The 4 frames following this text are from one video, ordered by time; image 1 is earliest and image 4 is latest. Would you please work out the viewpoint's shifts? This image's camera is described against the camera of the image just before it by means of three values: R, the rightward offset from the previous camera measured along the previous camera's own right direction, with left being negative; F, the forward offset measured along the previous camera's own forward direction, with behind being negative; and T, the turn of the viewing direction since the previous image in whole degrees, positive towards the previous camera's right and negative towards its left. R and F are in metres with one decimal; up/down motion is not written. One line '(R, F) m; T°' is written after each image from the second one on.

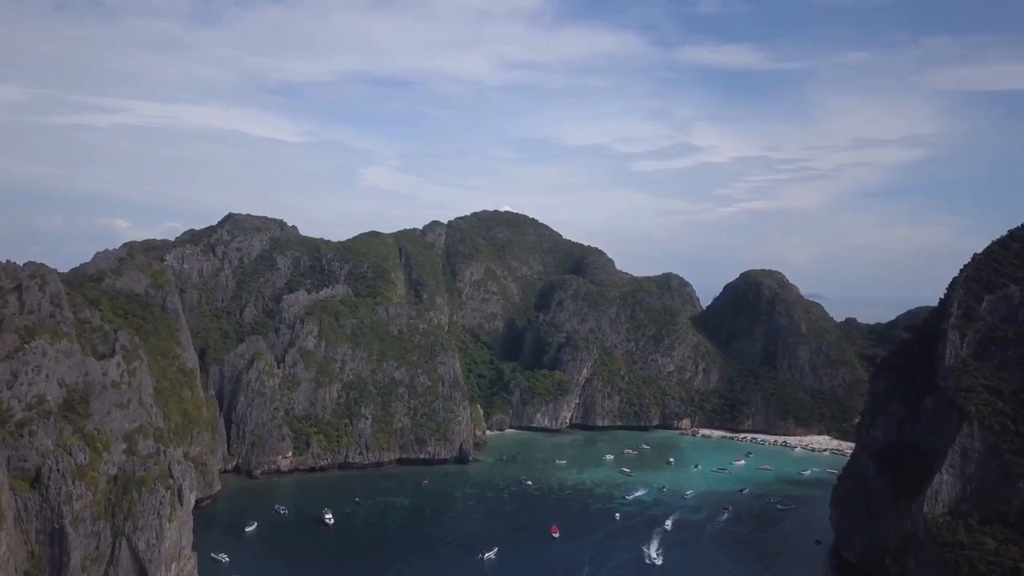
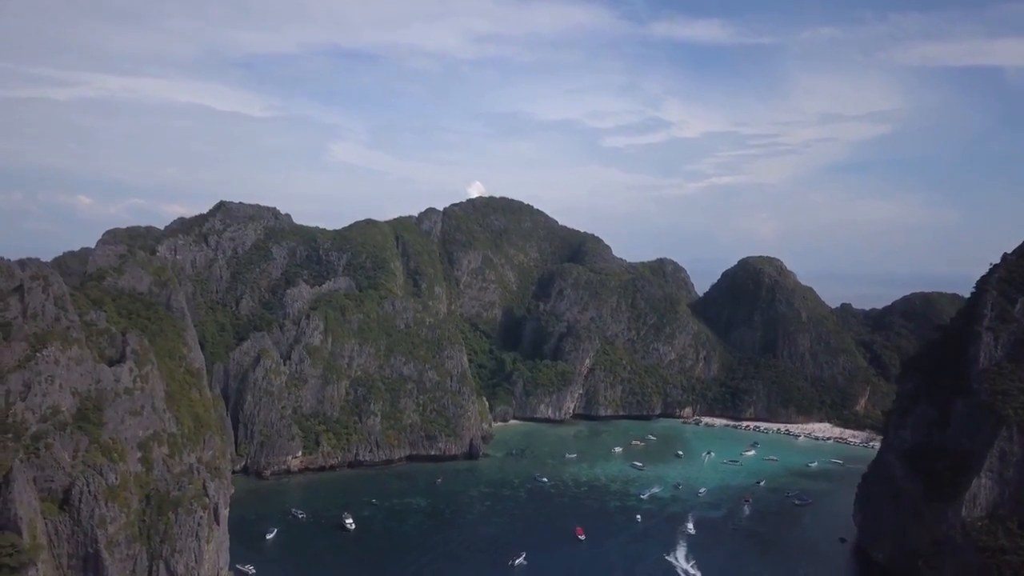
(-2.5, +0.9) m; +2°
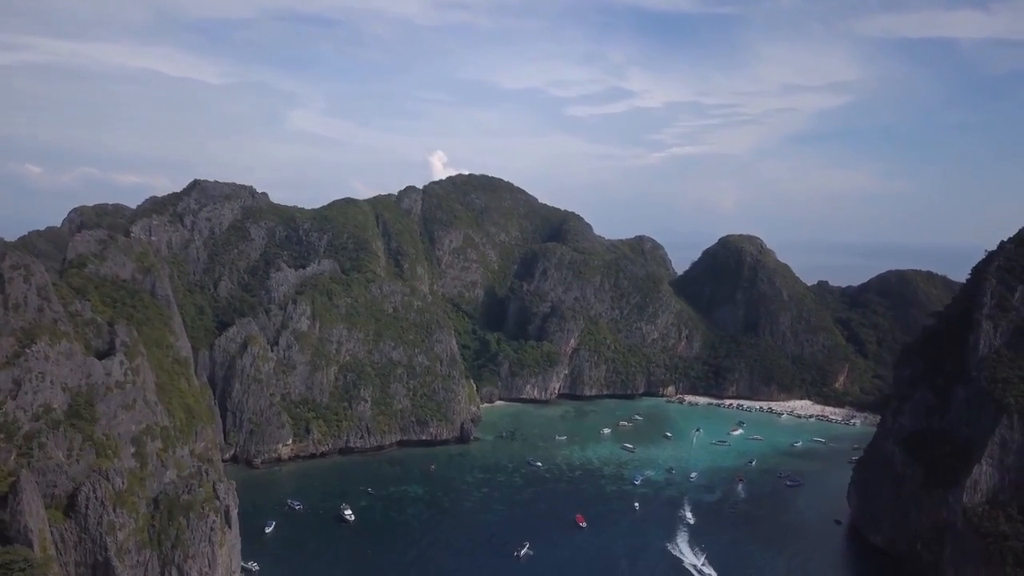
(-1.8, +0.5) m; +3°
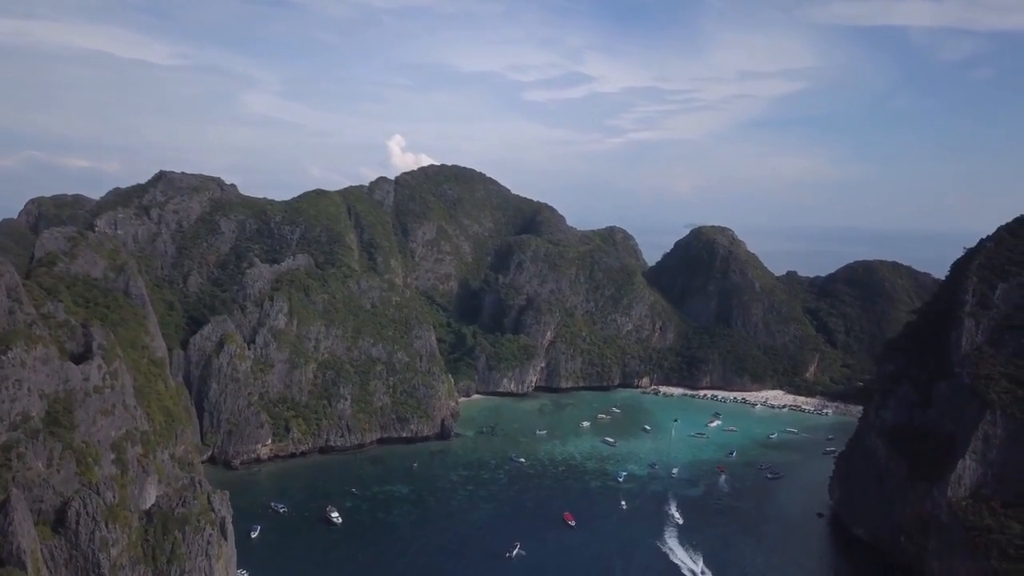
(-1.3, +0.3) m; +3°
